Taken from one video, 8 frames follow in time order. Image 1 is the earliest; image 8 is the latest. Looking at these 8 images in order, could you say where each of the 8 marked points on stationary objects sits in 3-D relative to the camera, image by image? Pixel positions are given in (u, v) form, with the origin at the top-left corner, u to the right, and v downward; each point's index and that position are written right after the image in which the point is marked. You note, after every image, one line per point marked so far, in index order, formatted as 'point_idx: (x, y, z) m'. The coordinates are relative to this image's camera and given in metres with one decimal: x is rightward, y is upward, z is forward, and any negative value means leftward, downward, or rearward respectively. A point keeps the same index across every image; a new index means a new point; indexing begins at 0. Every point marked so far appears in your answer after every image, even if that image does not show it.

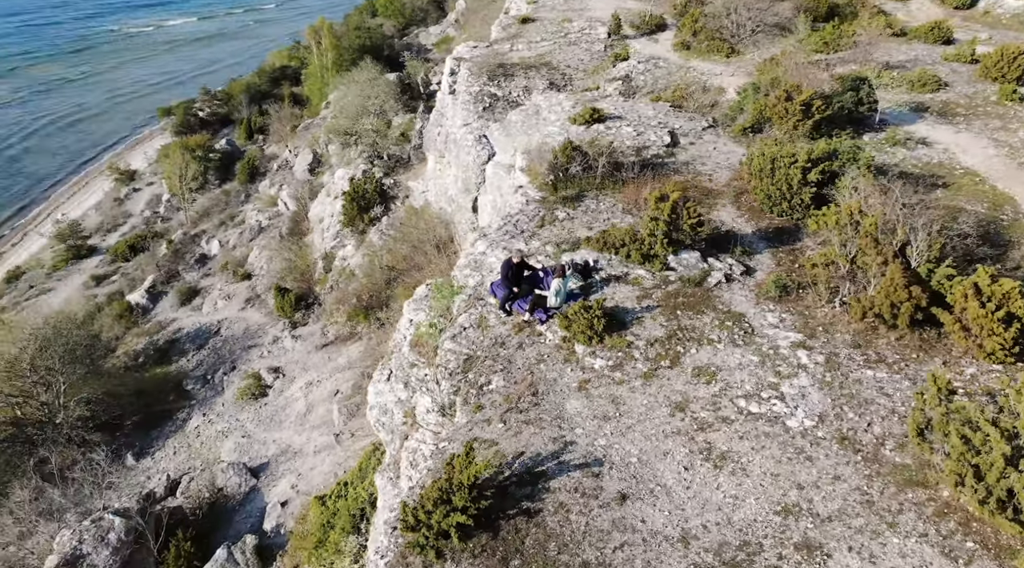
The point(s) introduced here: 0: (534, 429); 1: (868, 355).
0: (+0.4, -2.8, +14.1) m
1: (+7.3, -1.5, +14.9) m
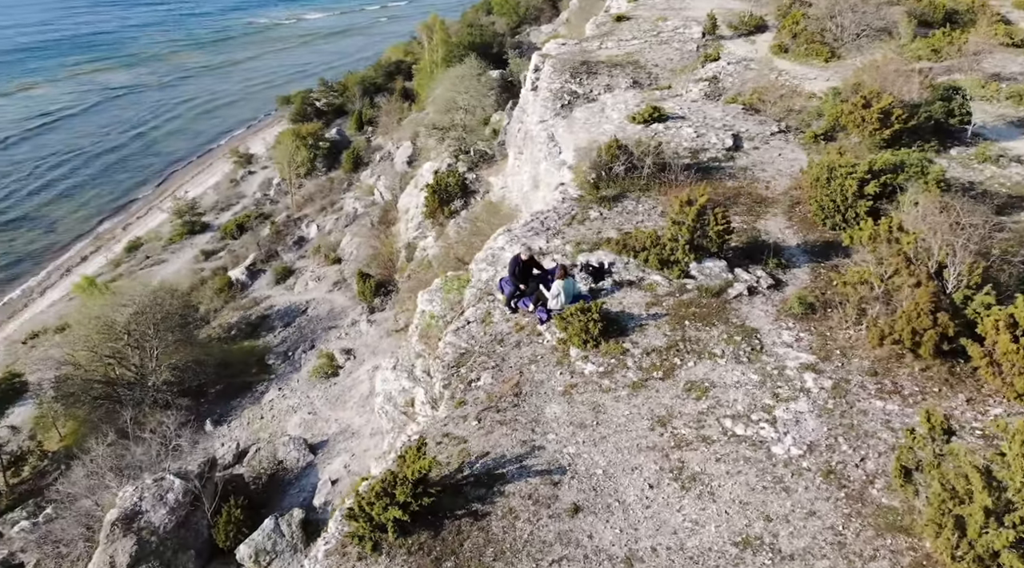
0: (-0.2, -2.8, +13.6) m
1: (+6.9, -1.9, +13.6) m
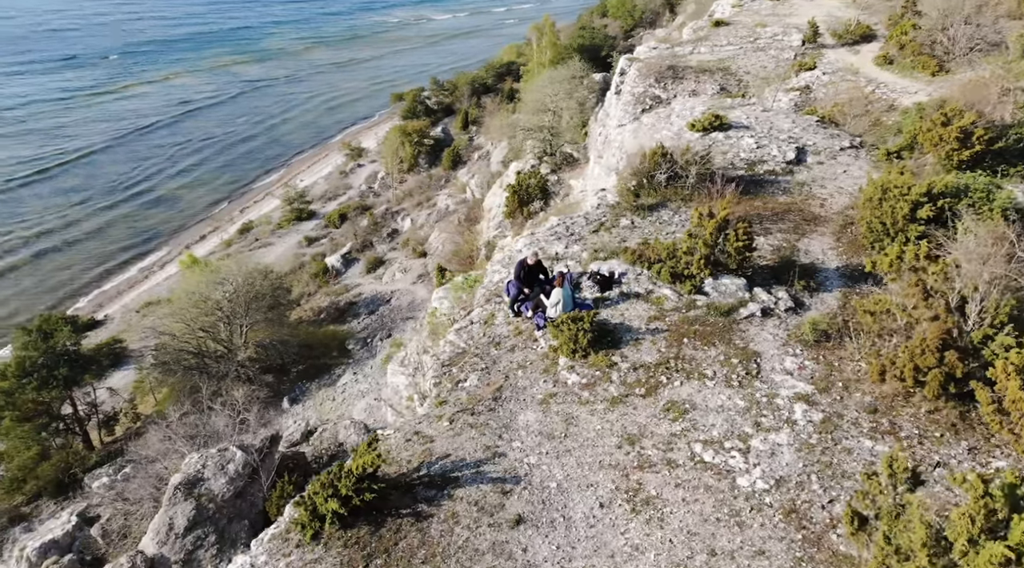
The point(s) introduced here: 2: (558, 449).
0: (-0.7, -2.8, +13.5) m
1: (+6.3, -2.4, +12.6) m
2: (+0.8, -2.9, +12.8) m
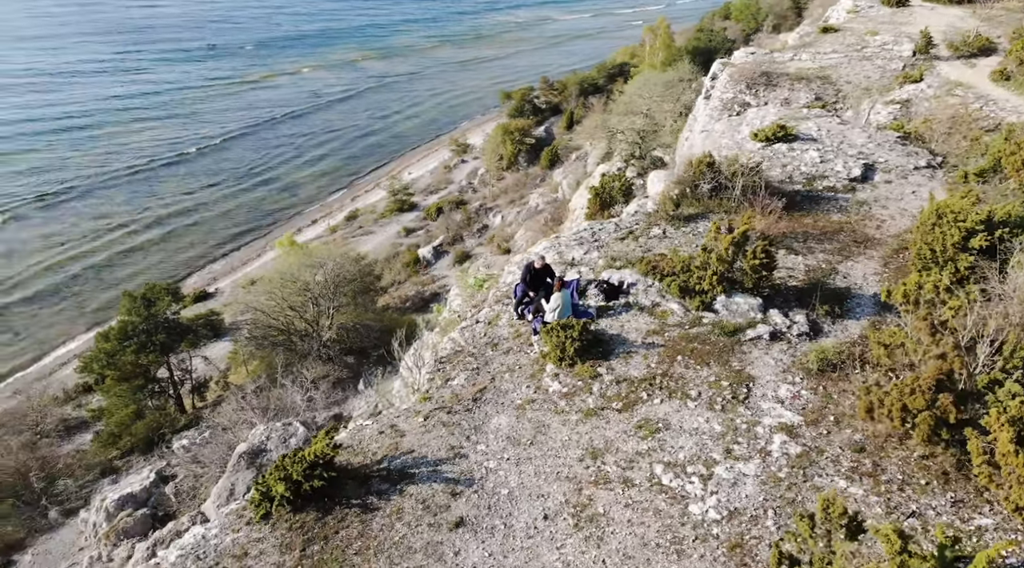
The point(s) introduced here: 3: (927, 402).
0: (-1.3, -2.8, +13.6) m
1: (+5.6, -2.9, +11.7) m
2: (+0.1, -3.0, +12.7) m
3: (+6.5, -1.9, +11.6) m
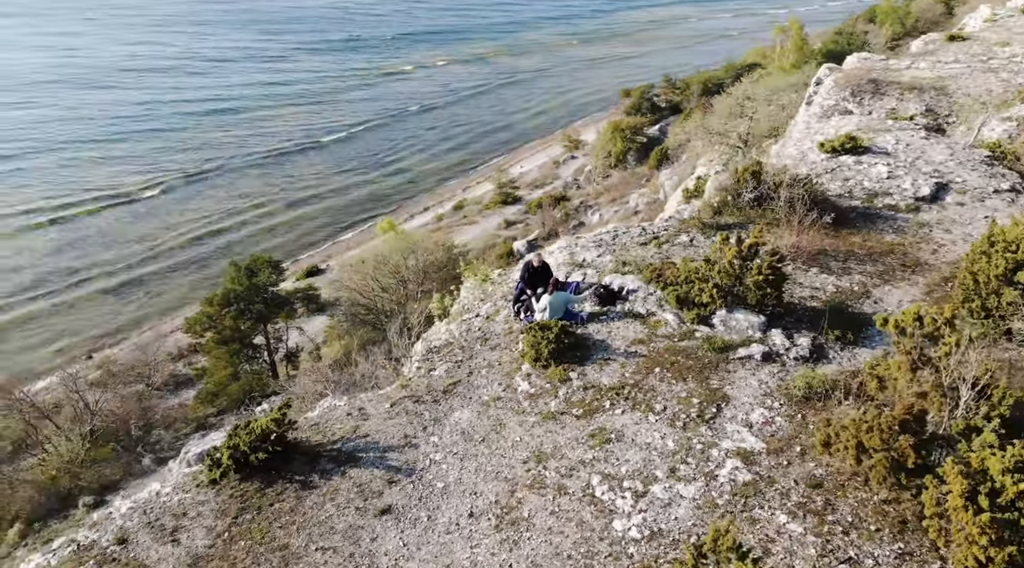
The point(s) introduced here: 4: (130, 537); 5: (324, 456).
0: (-2.1, -2.6, +13.8) m
1: (+4.5, -3.3, +11.0) m
2: (-0.8, -2.9, +12.7) m
3: (+5.4, -2.3, +10.7) m
4: (-5.9, -3.9, +11.2) m
5: (-3.3, -3.0, +12.8) m
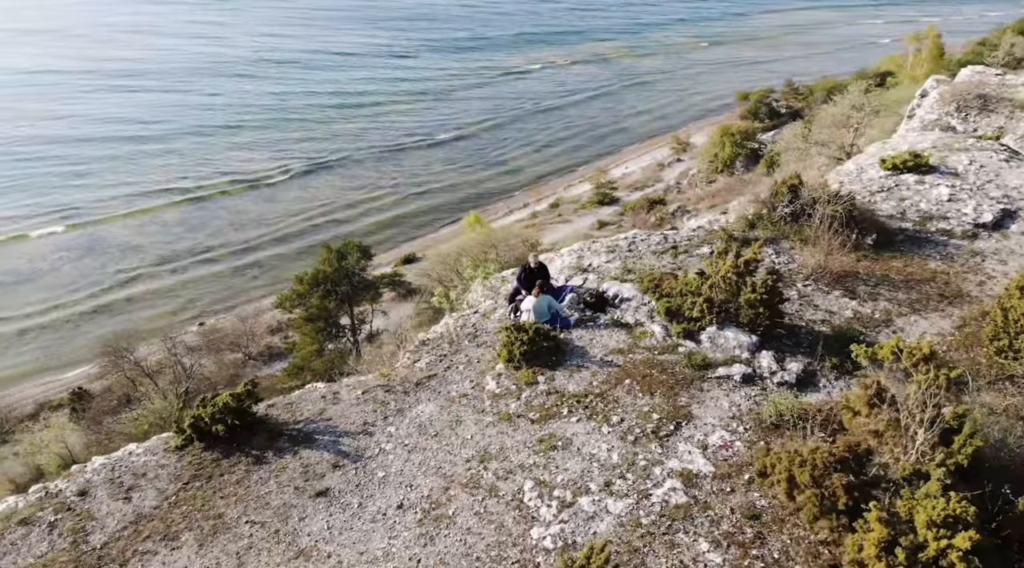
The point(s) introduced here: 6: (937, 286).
0: (-2.8, -2.4, +14.1) m
1: (+3.3, -3.6, +10.5) m
2: (-1.7, -2.9, +12.9) m
3: (+4.2, -2.7, +10.1) m
4: (-7.0, -3.4, +12.1) m
5: (-4.2, -2.7, +13.3) m
6: (+11.2, 0.0, +19.3) m
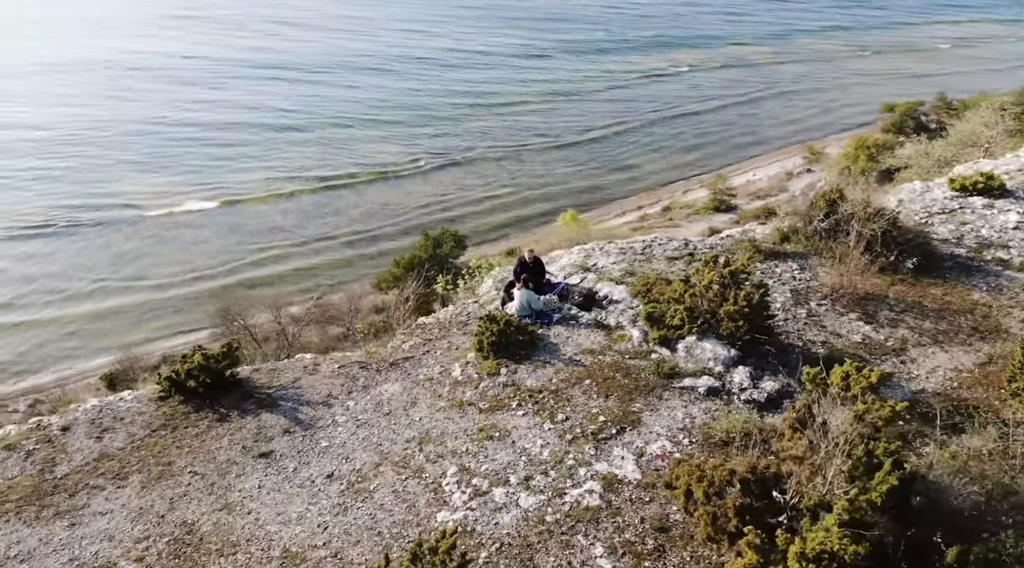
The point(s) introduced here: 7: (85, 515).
0: (-3.5, -2.0, +14.8) m
1: (+1.8, -3.6, +10.3) m
2: (-2.7, -2.5, +13.4) m
3: (+2.8, -2.8, +9.7) m
4: (-8.1, -2.6, +13.4) m
5: (-5.0, -2.2, +14.1) m
6: (+11.3, -0.8, +17.7) m
7: (-6.6, -3.6, +11.3) m
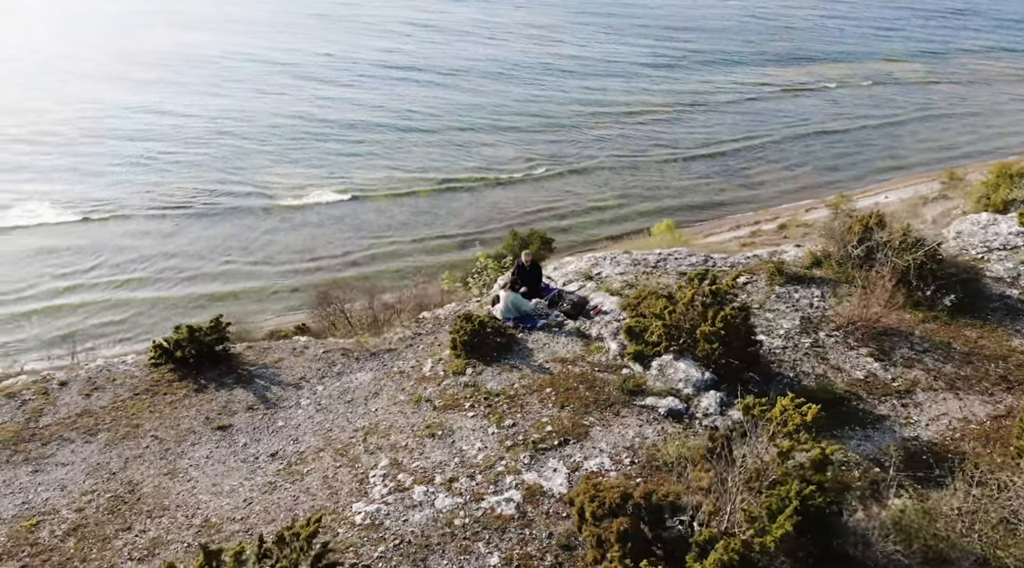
0: (-4.1, -1.7, +15.3) m
1: (+0.4, -3.8, +10.1) m
2: (-3.5, -2.3, +13.8) m
3: (+1.3, -3.1, +9.4) m
4: (-8.9, -2.0, +14.5) m
5: (-5.7, -1.8, +14.9) m
6: (+11.0, -1.8, +16.2) m
7: (-7.8, -3.0, +12.3) m
